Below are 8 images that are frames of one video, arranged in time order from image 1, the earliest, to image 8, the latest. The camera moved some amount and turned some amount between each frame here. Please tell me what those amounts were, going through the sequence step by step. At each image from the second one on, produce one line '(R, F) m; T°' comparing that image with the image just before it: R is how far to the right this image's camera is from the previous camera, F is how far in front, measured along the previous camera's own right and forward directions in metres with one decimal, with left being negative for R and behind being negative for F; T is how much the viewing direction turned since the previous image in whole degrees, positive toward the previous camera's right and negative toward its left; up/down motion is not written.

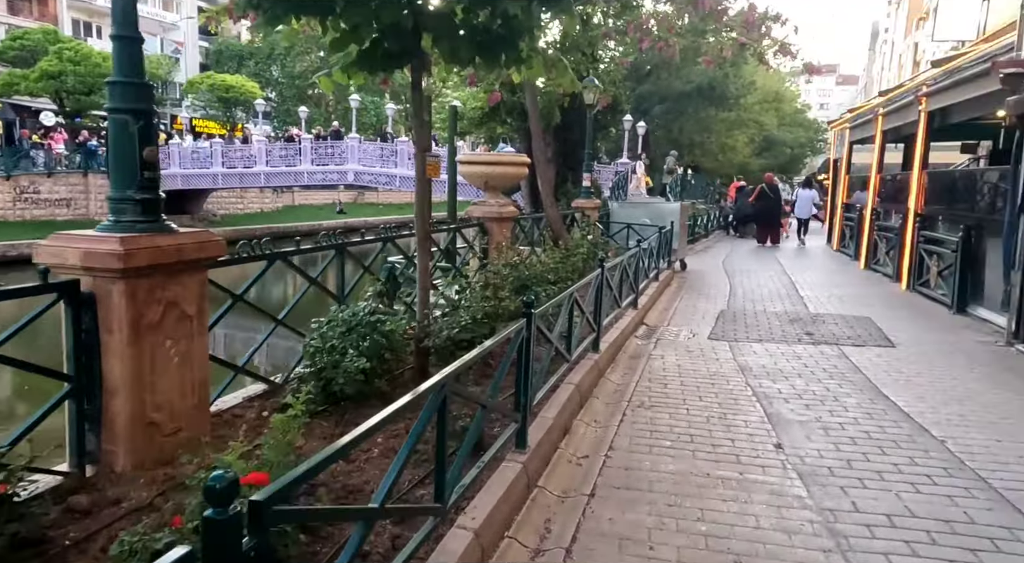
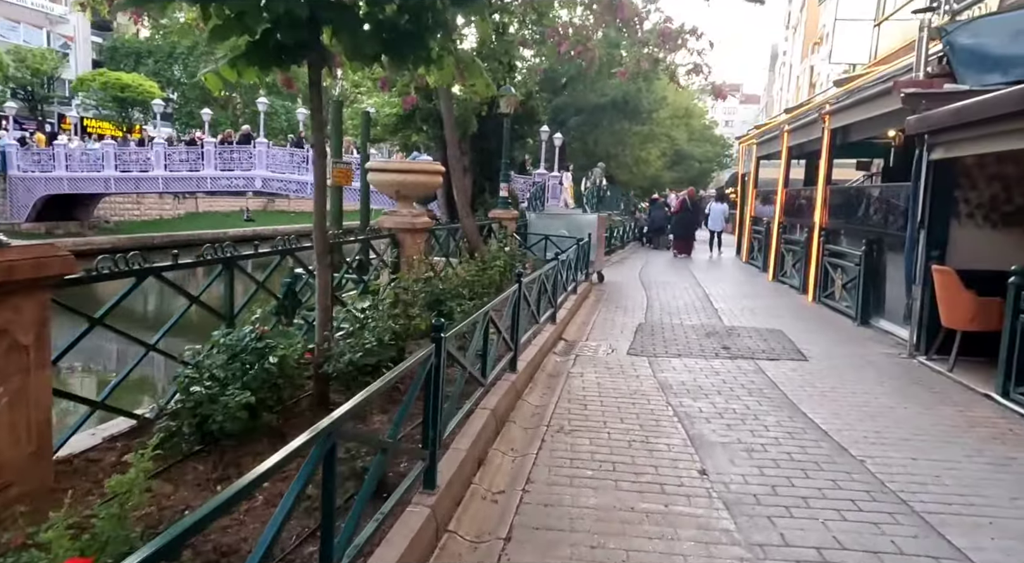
(0.0, +0.3) m; +6°
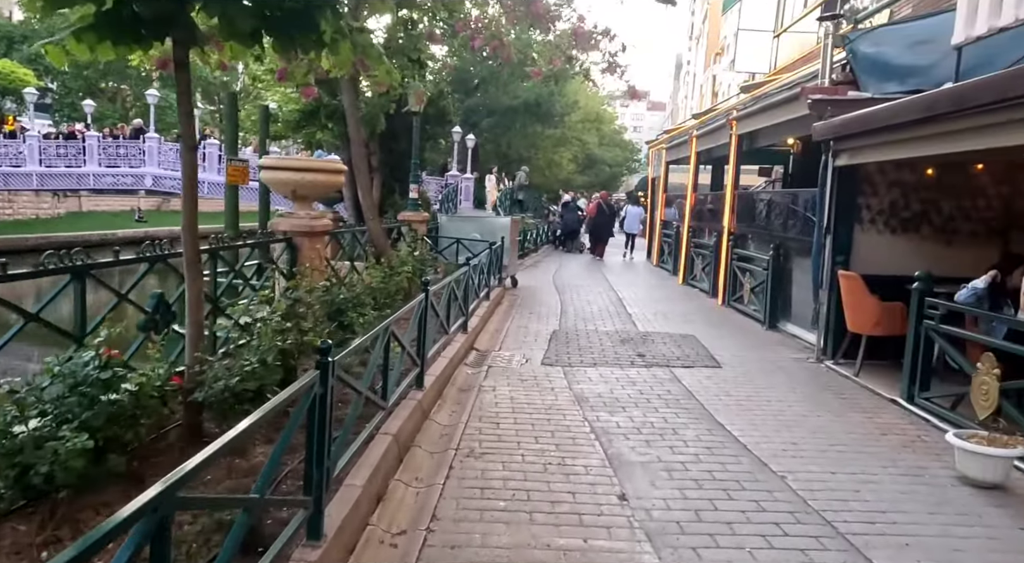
(0.0, +0.4) m; +6°
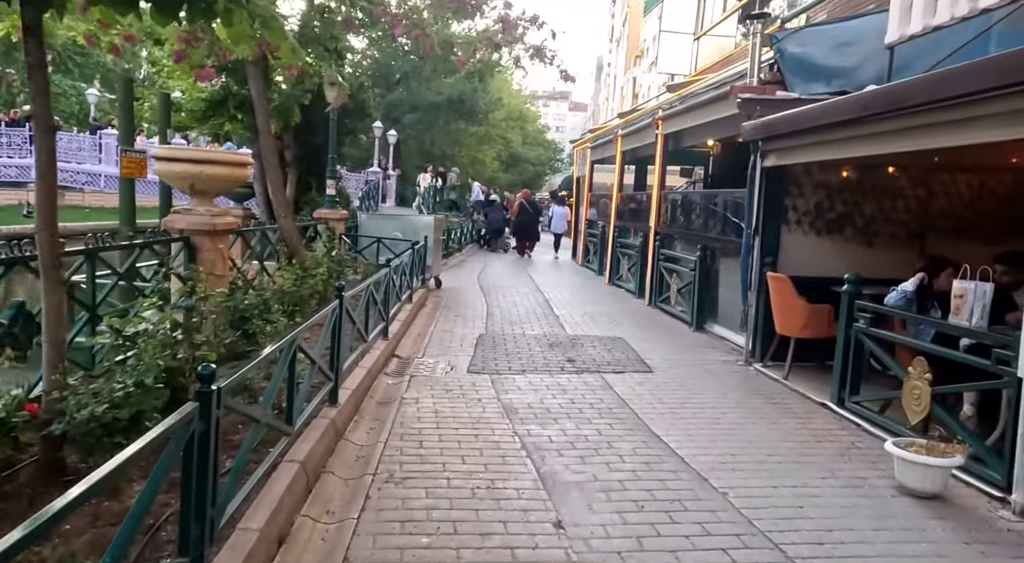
(0.0, +0.4) m; +6°
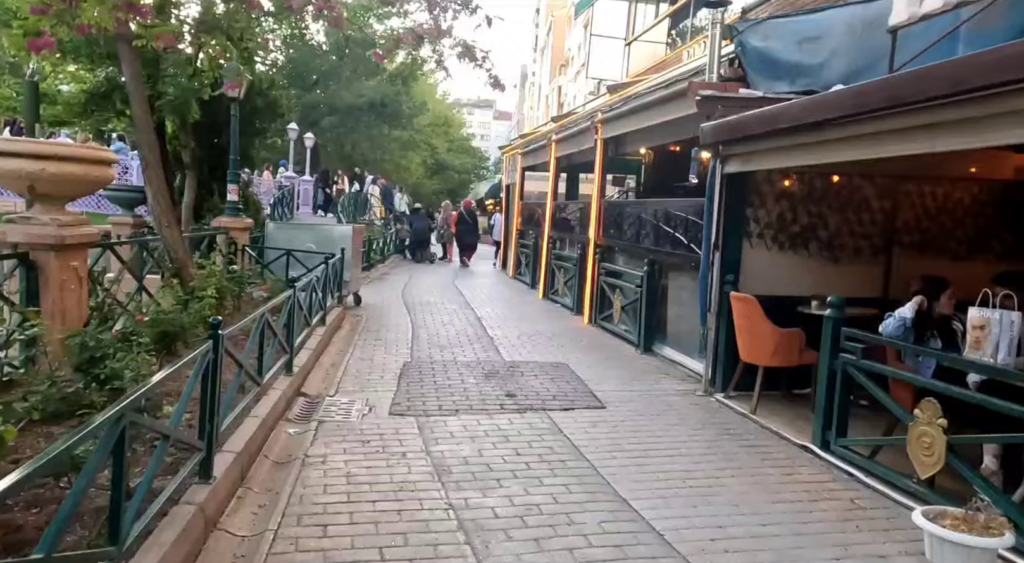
(0.0, +1.1) m; +6°
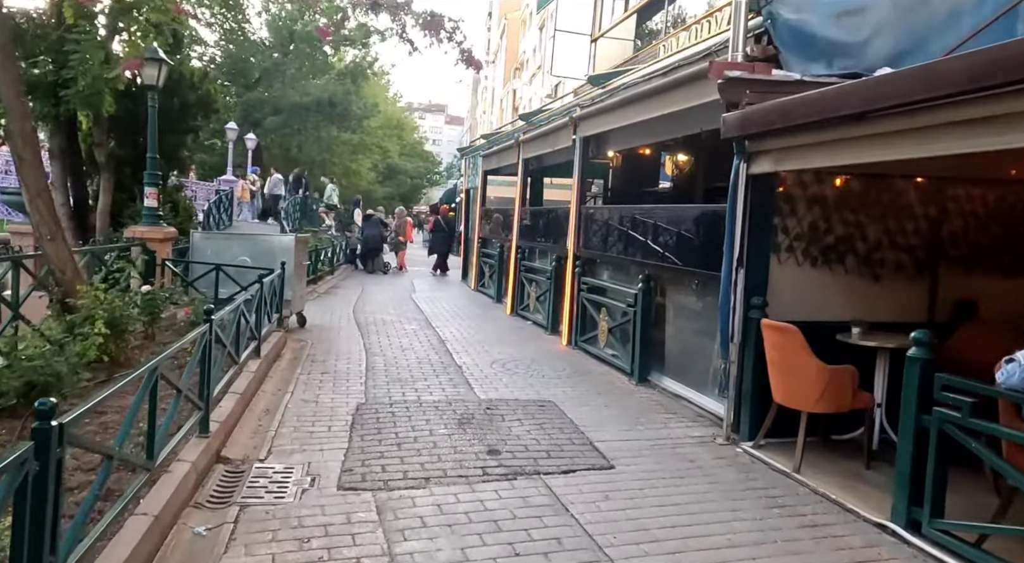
(-0.2, +1.4) m; +4°
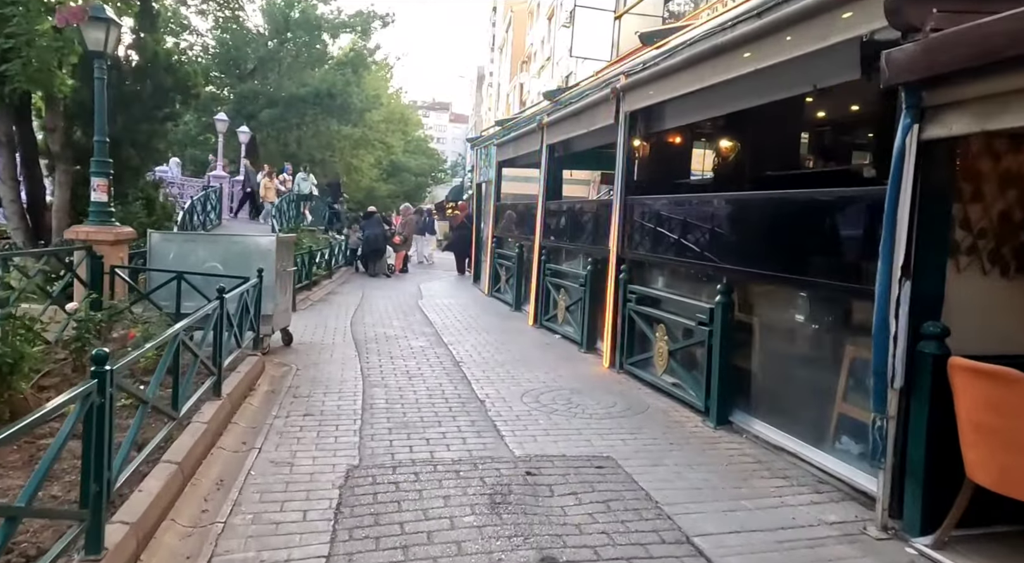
(-0.3, +1.9) m; 0°
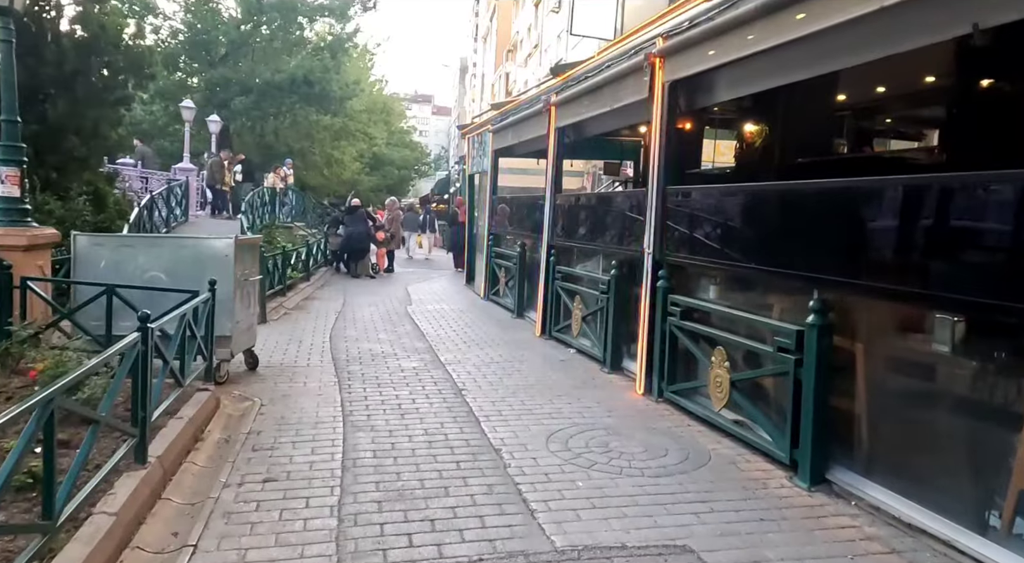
(-0.3, +1.6) m; +1°
